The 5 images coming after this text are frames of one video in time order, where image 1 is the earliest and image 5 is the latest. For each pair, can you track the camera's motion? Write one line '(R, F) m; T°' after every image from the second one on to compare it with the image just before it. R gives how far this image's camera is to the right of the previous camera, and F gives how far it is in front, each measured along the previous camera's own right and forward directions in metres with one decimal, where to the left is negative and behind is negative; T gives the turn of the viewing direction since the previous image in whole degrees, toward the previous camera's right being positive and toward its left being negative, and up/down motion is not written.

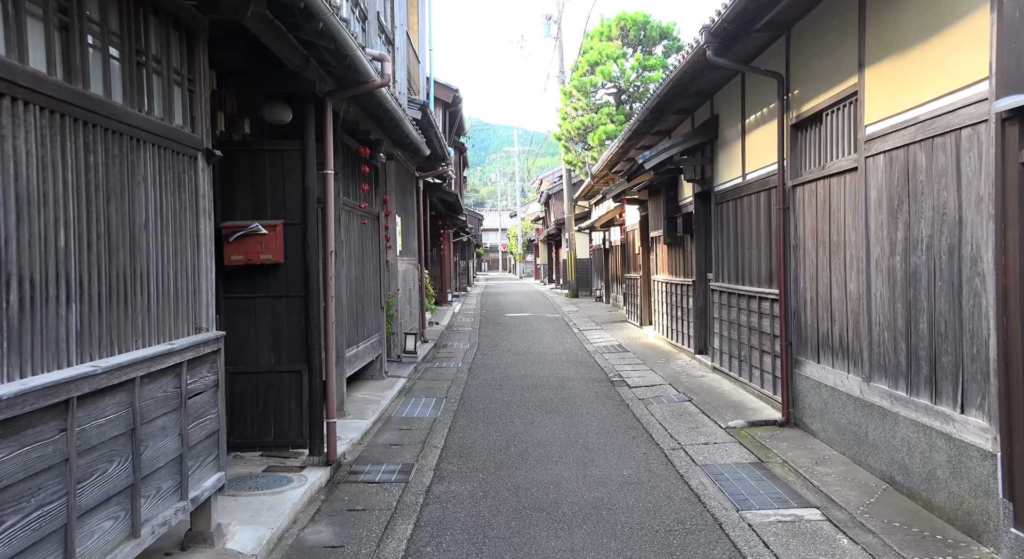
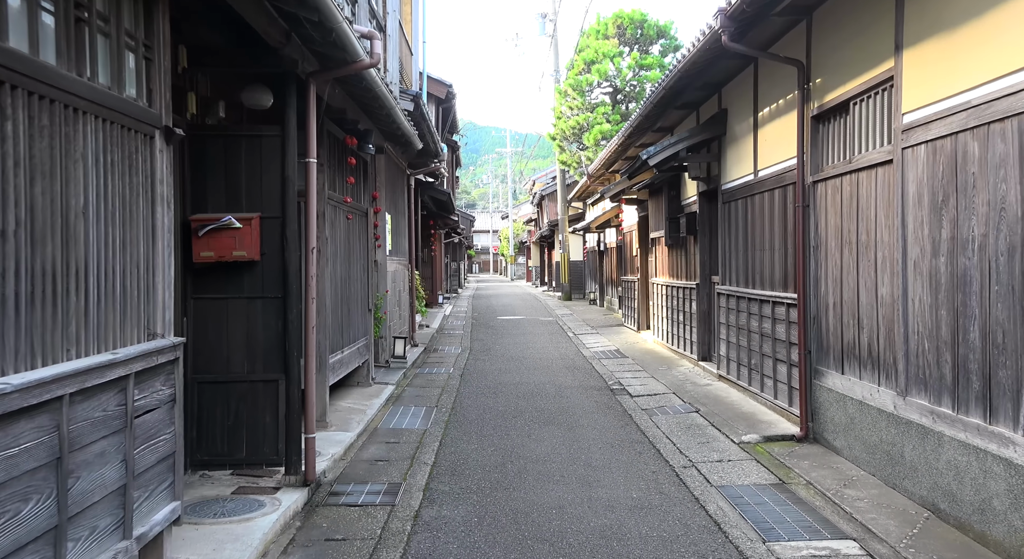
(-0.1, +0.6) m; +1°
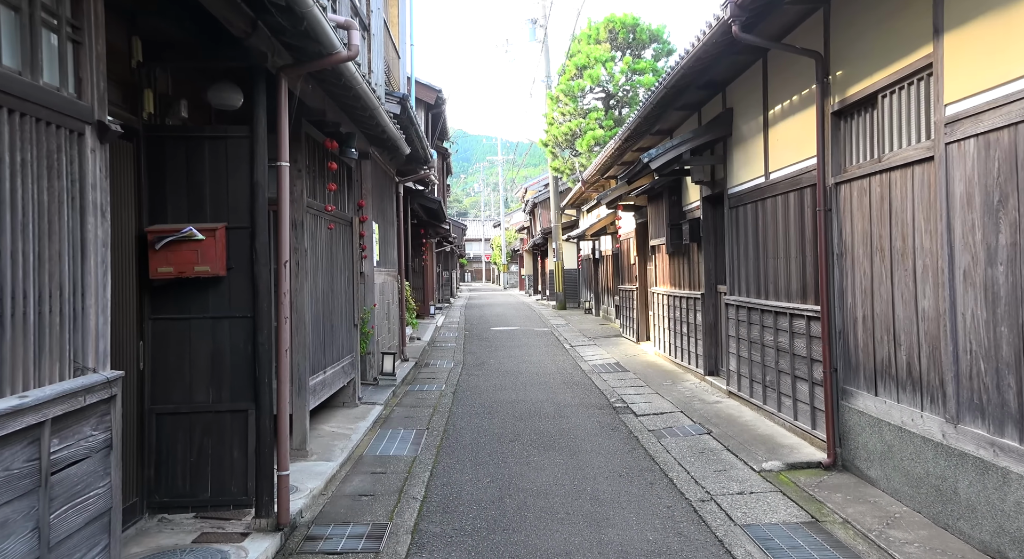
(0.0, +0.6) m; +1°
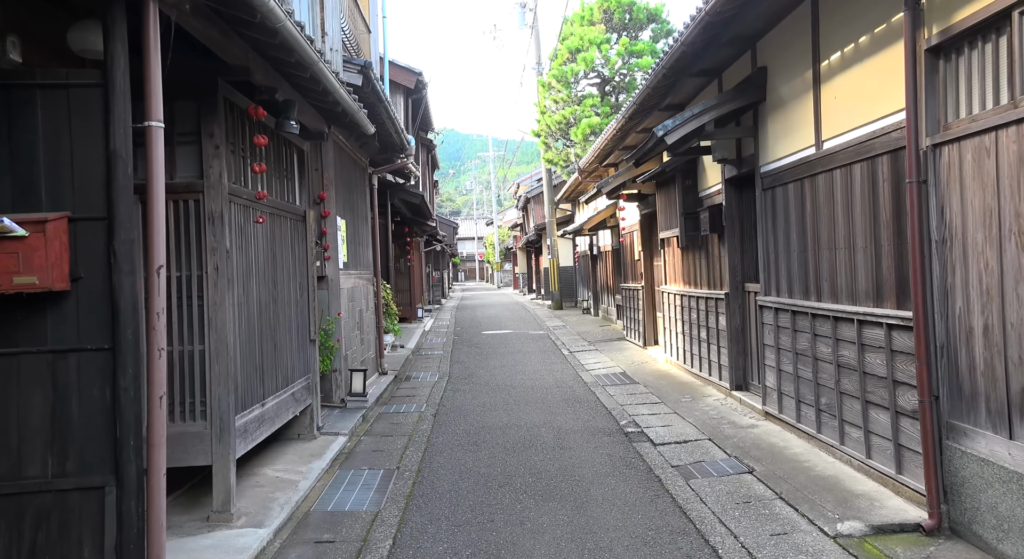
(+0.1, +1.6) m; 0°
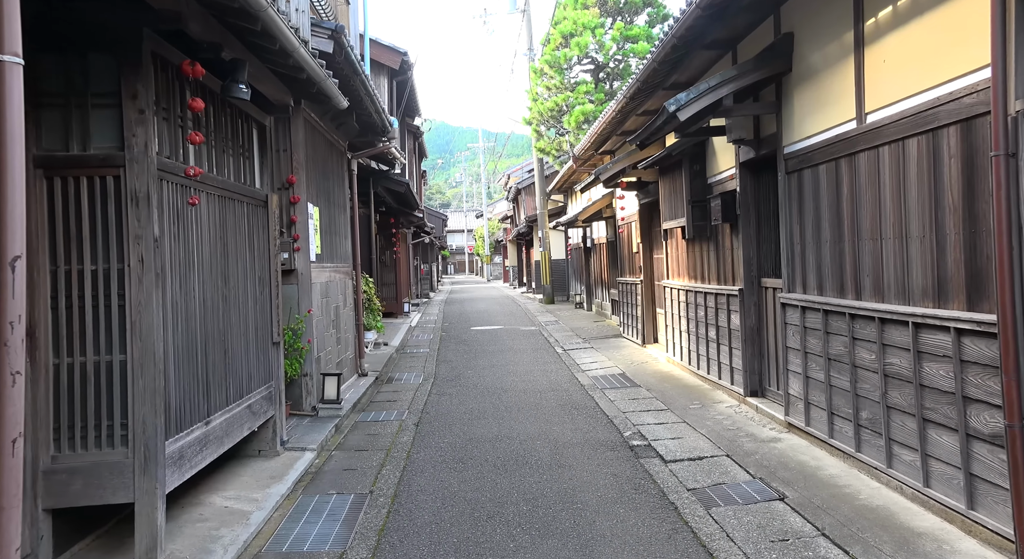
(0.0, +0.9) m; +1°
